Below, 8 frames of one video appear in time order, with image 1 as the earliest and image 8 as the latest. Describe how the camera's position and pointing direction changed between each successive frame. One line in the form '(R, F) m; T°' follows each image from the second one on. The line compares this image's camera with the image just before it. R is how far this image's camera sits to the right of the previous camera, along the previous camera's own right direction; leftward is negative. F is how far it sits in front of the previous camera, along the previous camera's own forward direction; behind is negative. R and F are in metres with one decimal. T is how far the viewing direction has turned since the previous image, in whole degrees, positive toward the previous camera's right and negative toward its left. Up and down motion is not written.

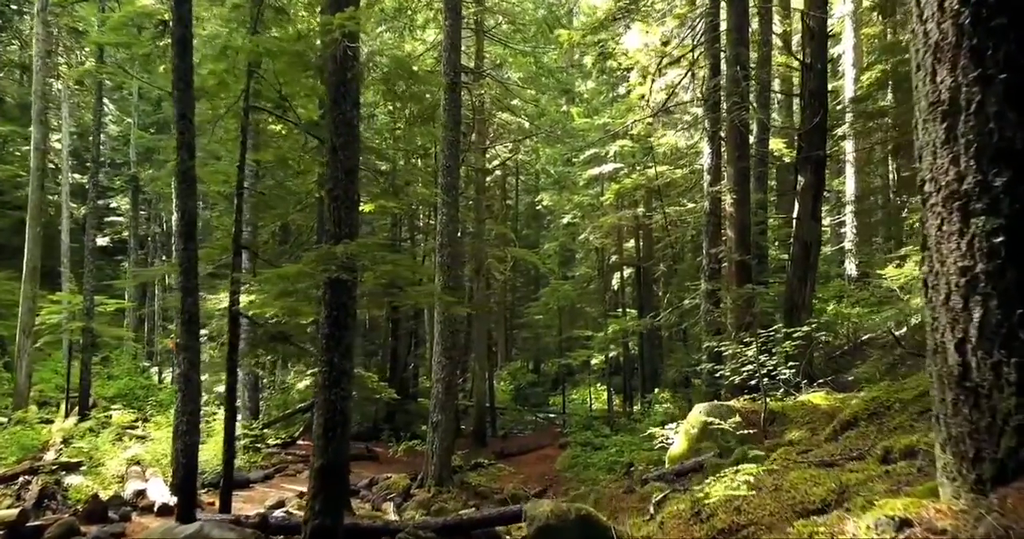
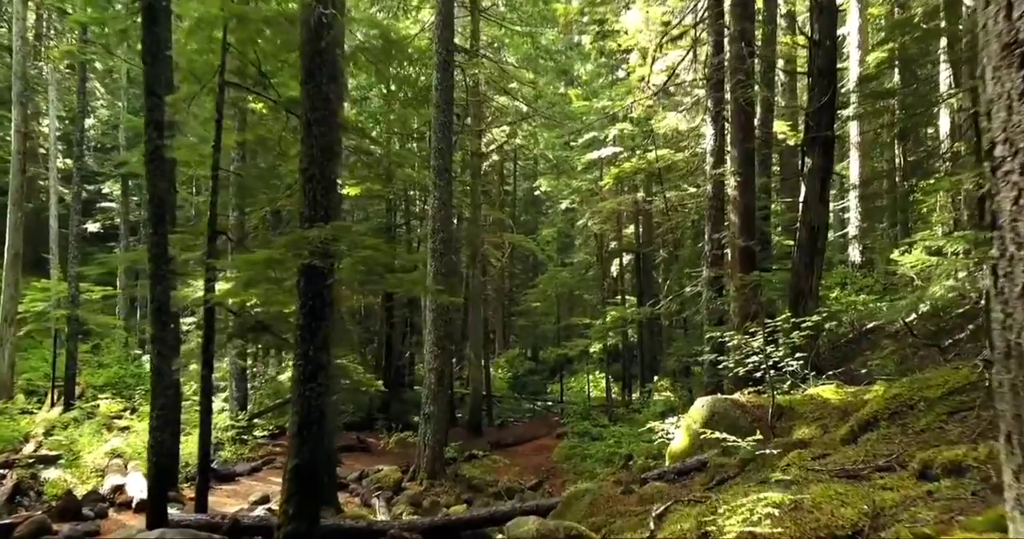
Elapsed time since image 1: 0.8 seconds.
(+0.1, +0.5) m; 0°
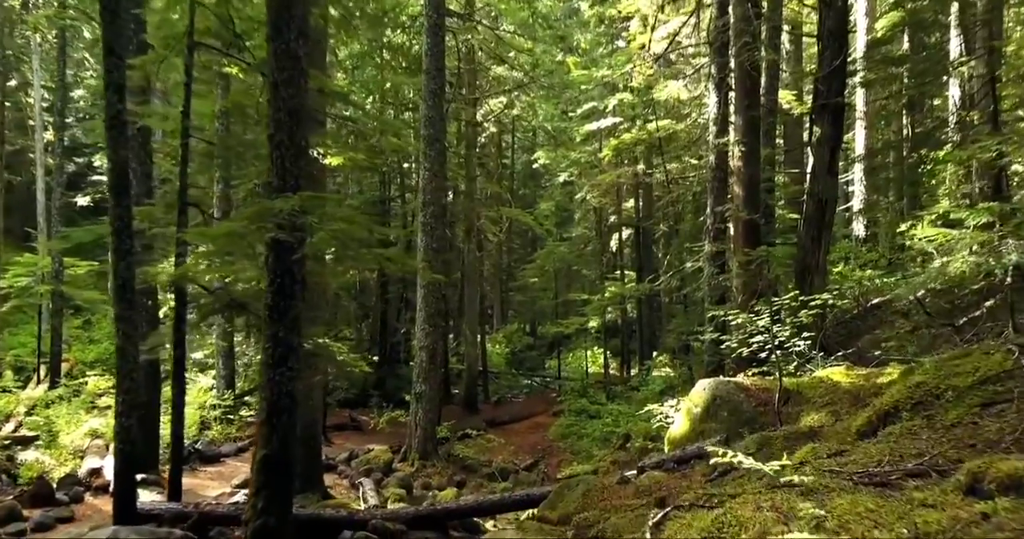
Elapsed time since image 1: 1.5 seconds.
(+0.1, +0.5) m; 0°
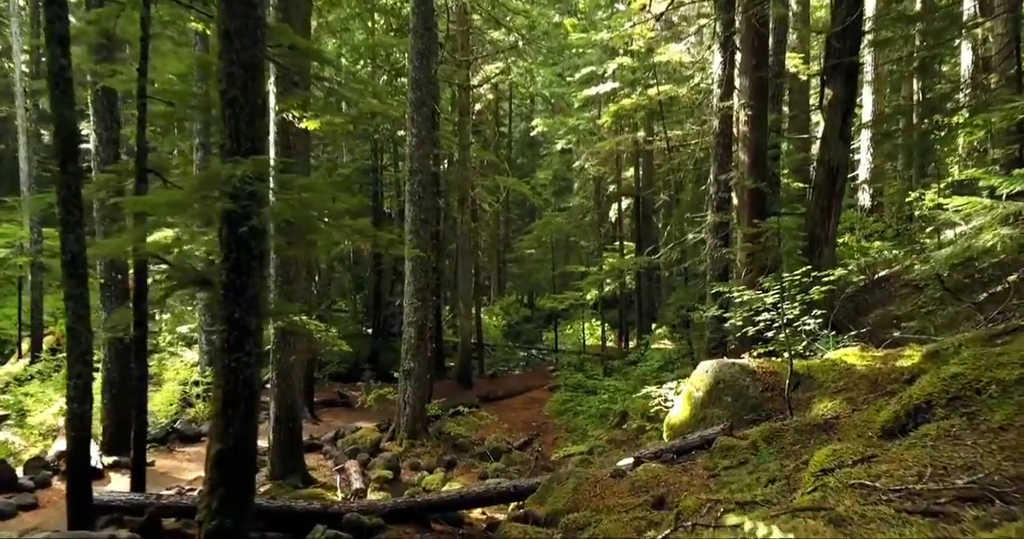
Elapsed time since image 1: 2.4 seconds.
(+0.1, +0.6) m; 0°
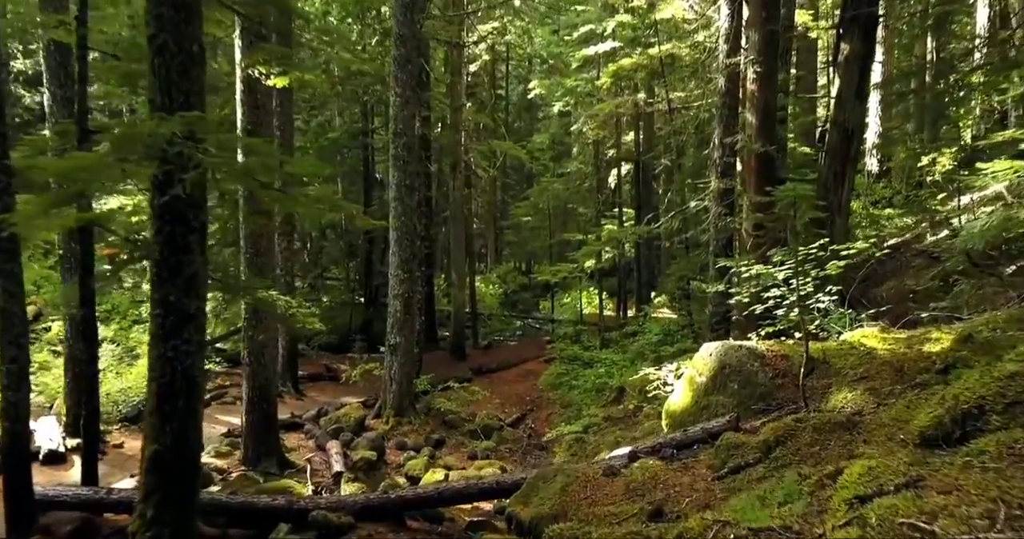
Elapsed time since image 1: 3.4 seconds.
(+0.1, +0.7) m; 0°
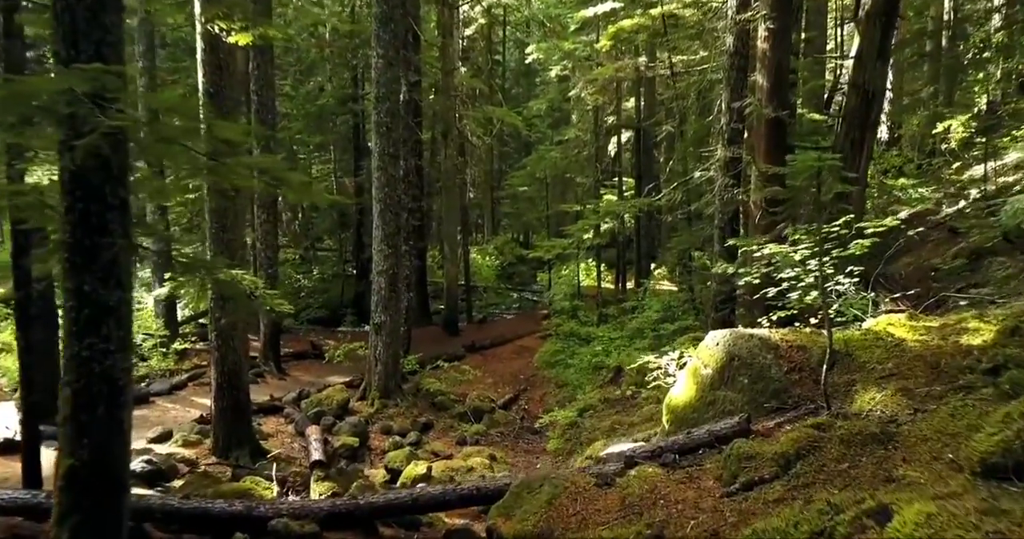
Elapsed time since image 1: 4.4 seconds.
(+0.1, +0.7) m; 0°
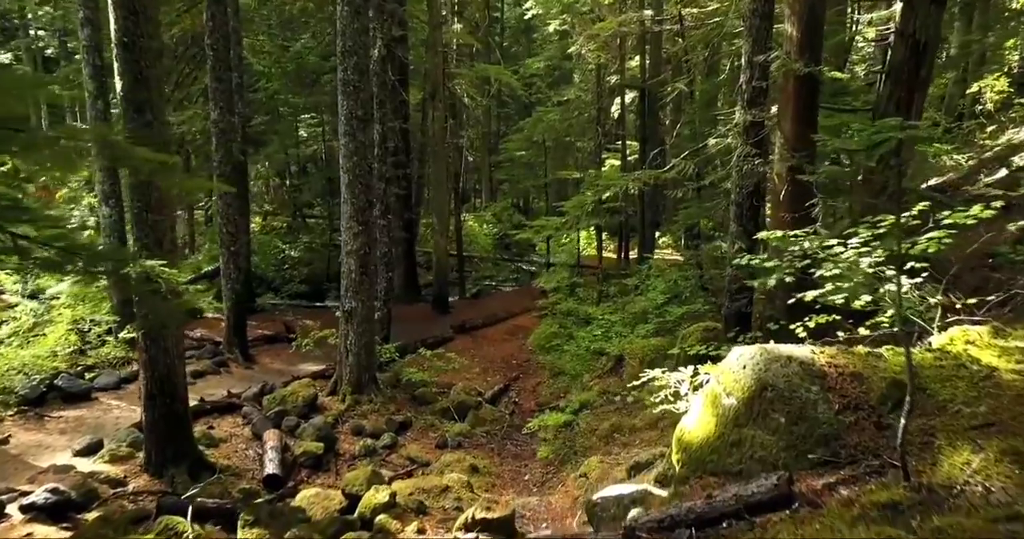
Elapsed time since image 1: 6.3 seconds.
(+0.2, +1.3) m; 0°
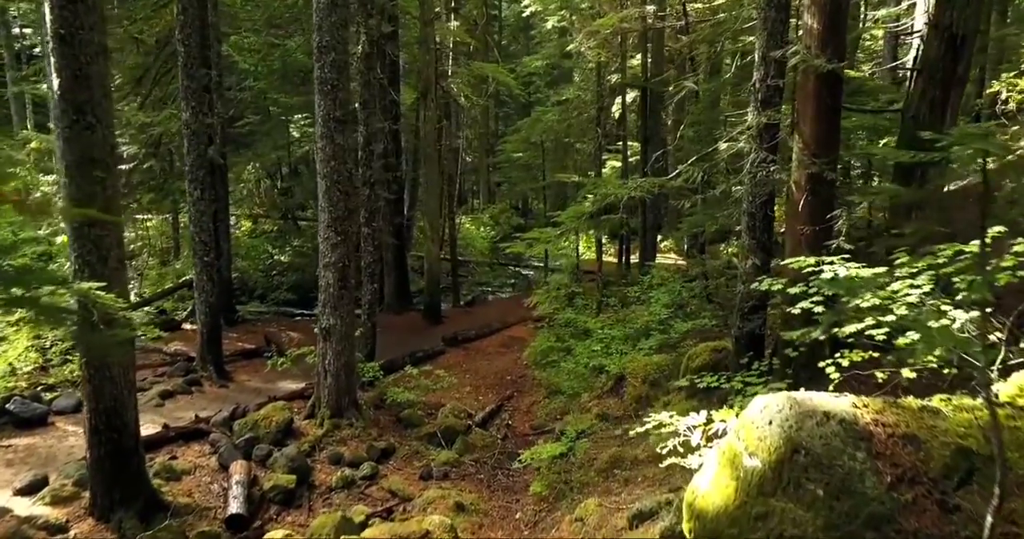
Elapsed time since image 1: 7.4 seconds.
(+0.1, +0.8) m; 0°
